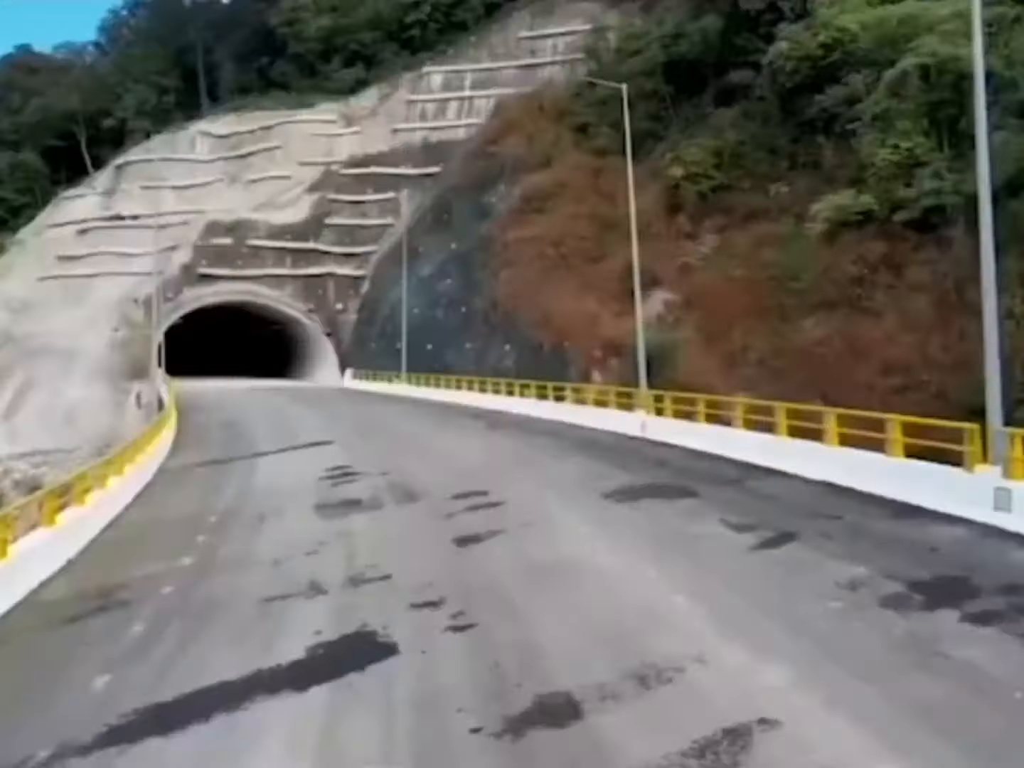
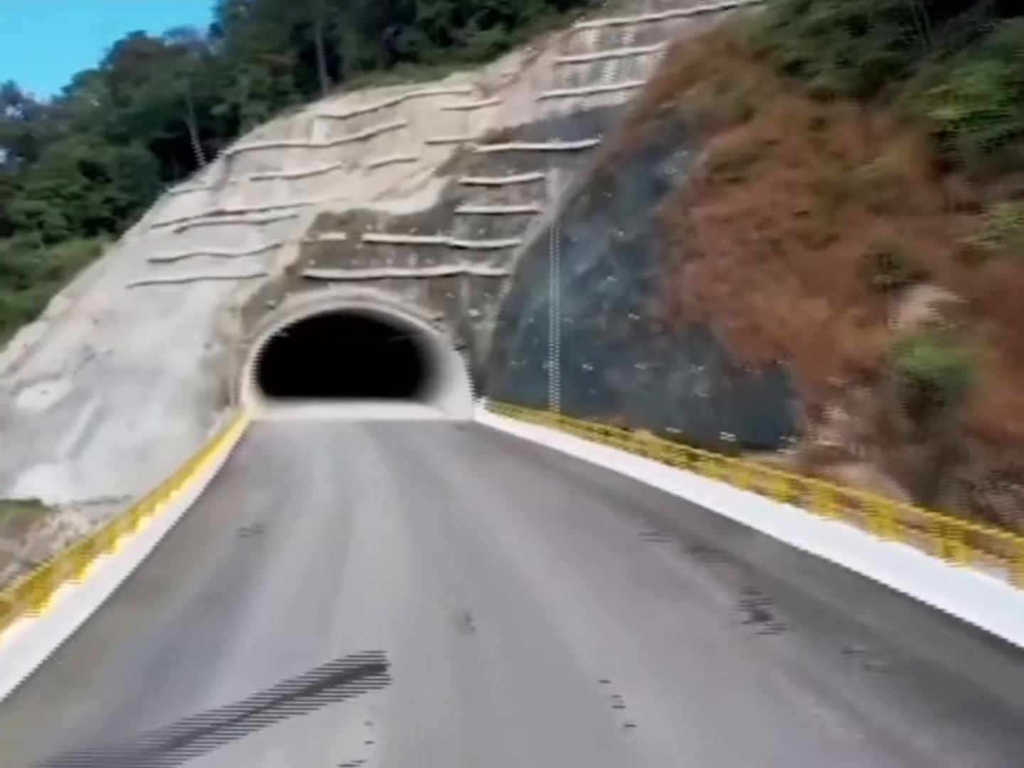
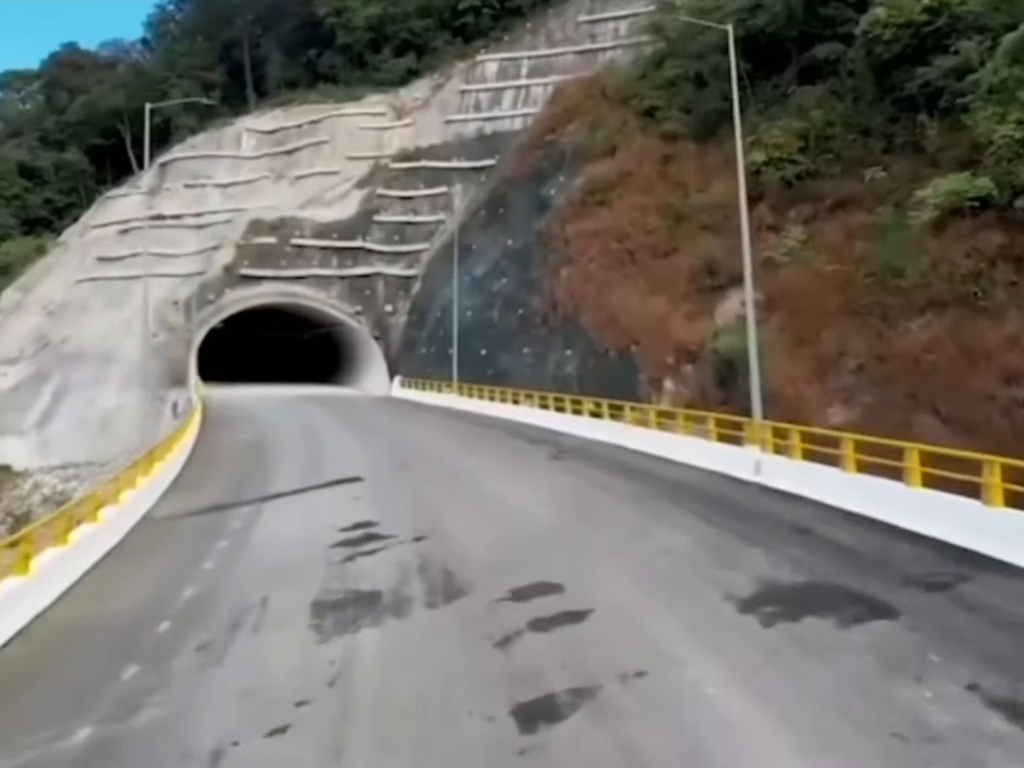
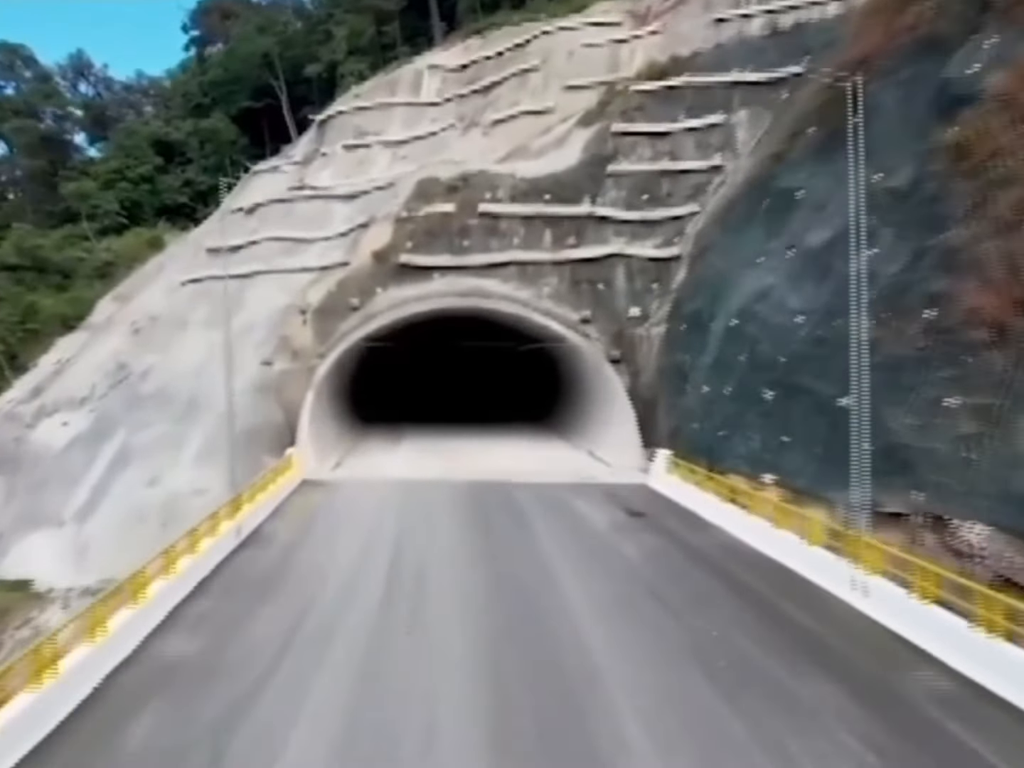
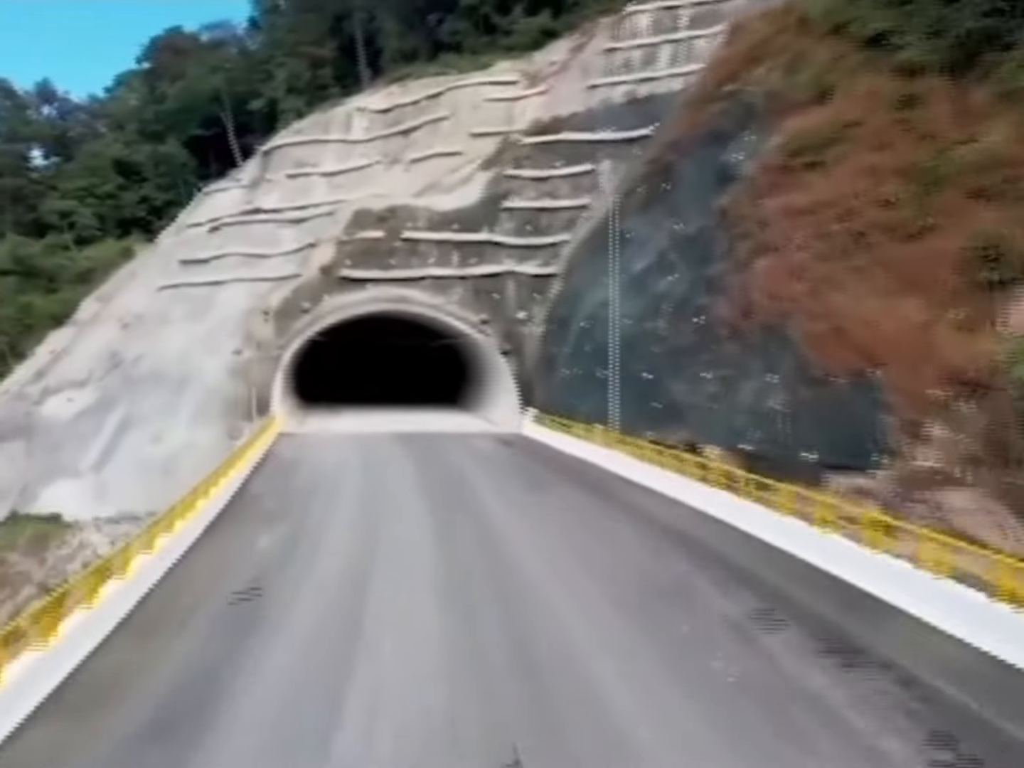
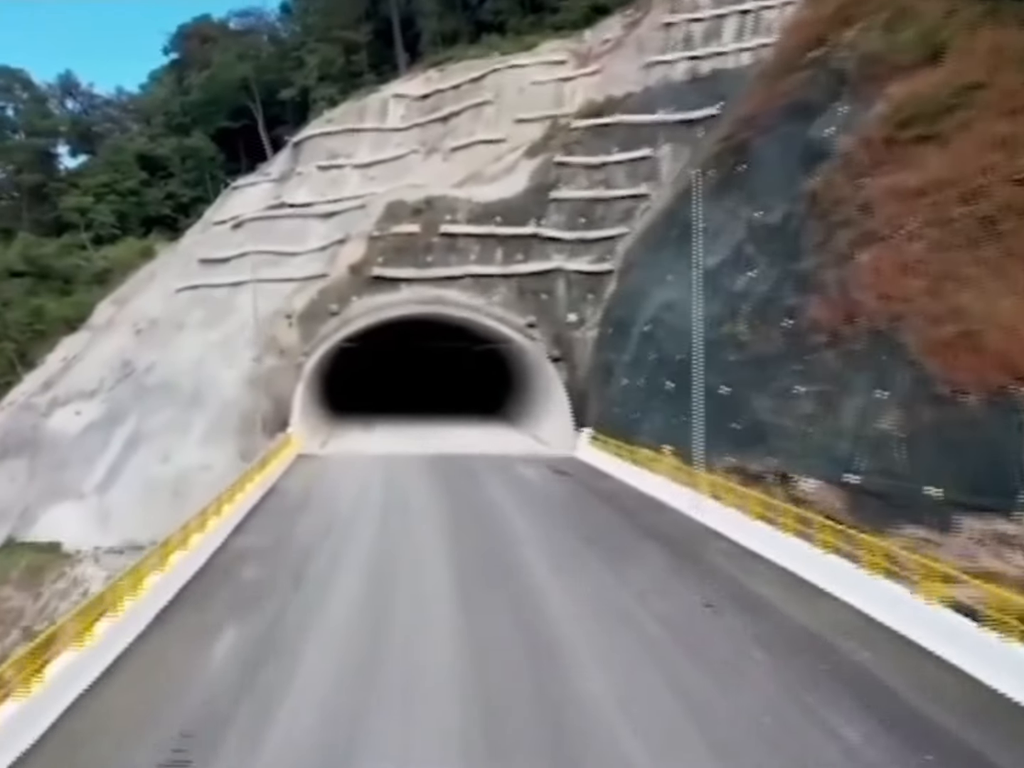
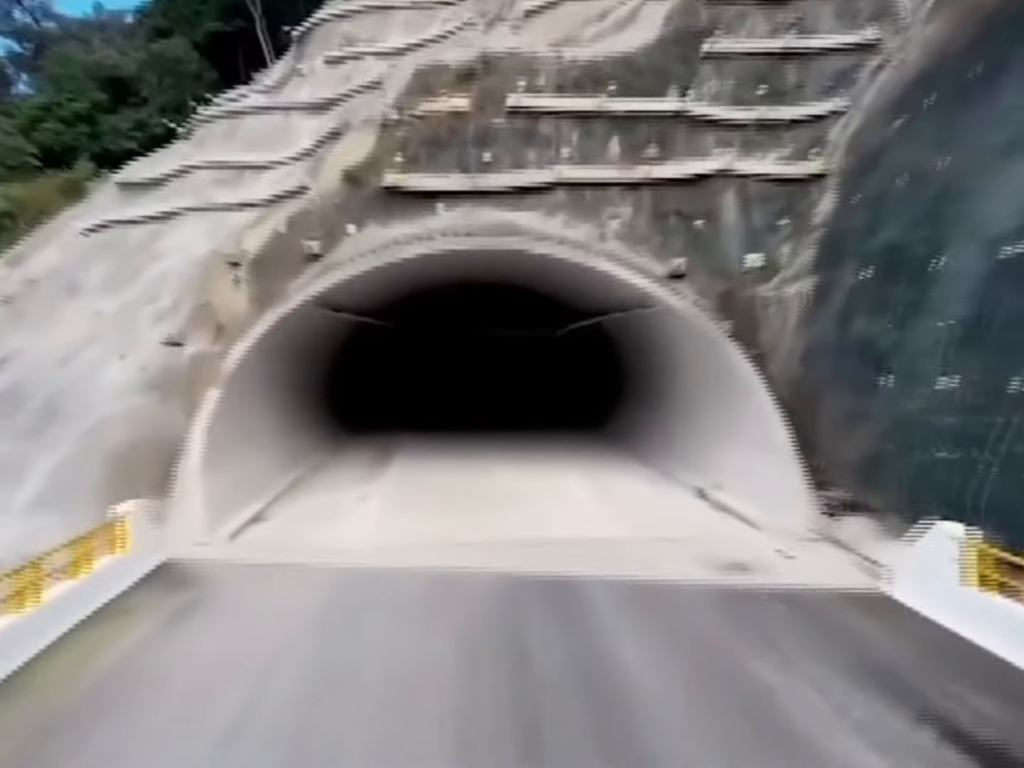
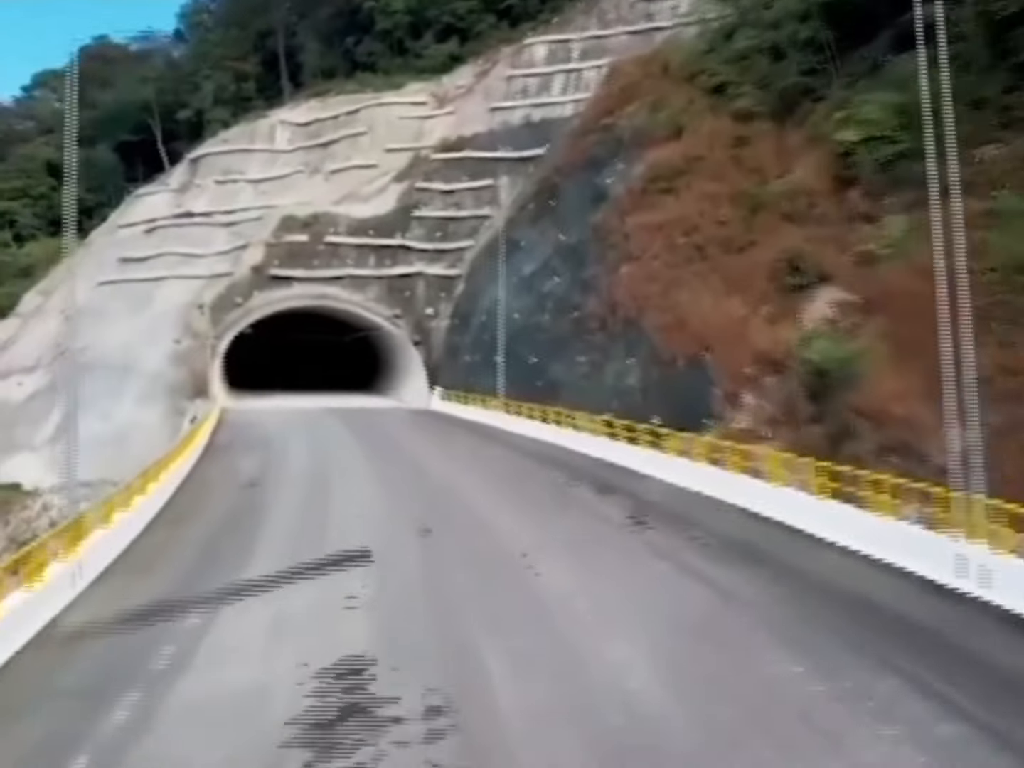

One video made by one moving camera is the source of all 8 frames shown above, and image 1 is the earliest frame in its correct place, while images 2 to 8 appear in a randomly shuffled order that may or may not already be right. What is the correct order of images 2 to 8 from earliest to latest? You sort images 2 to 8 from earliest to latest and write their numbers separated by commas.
3, 8, 2, 5, 6, 4, 7
